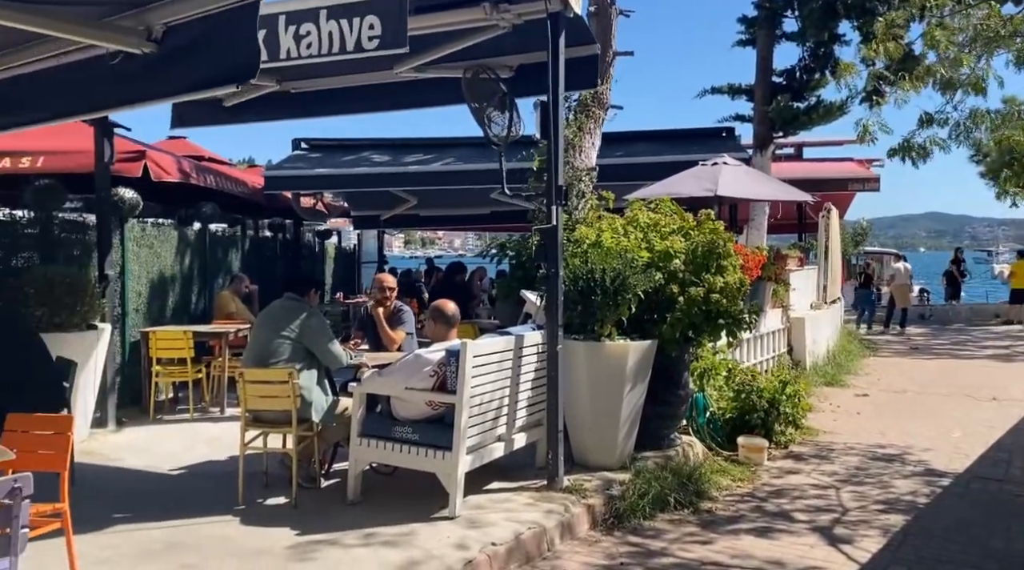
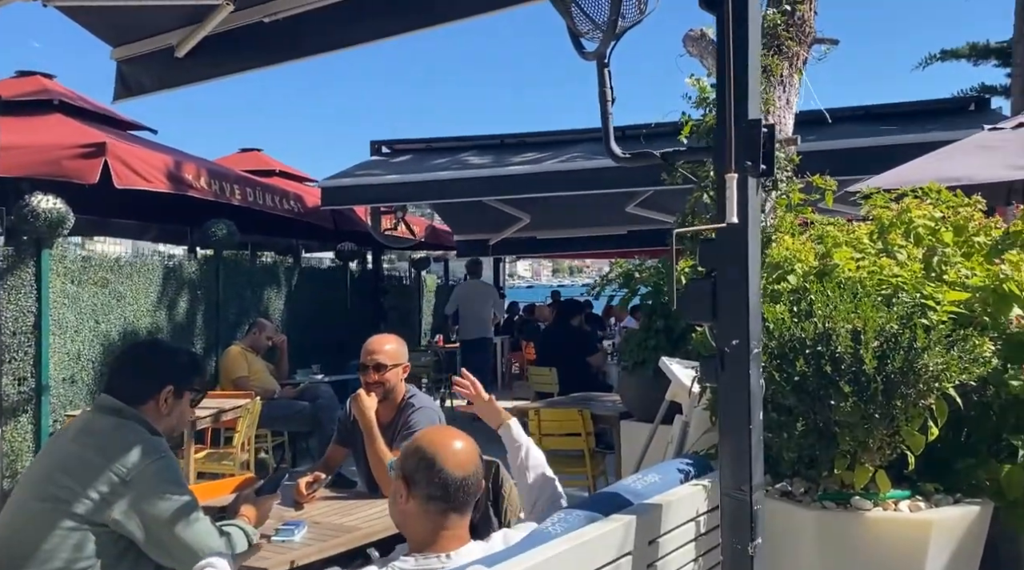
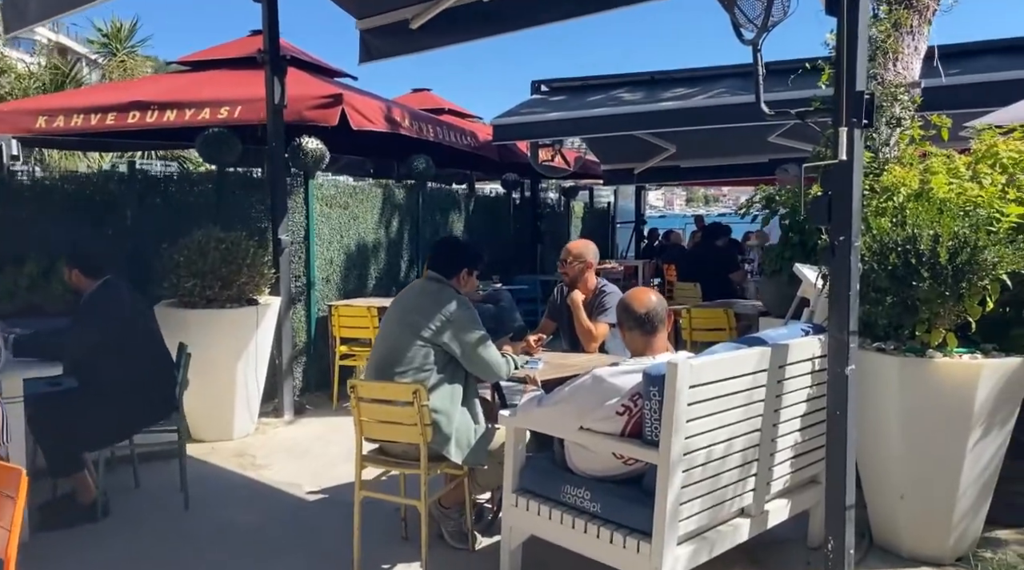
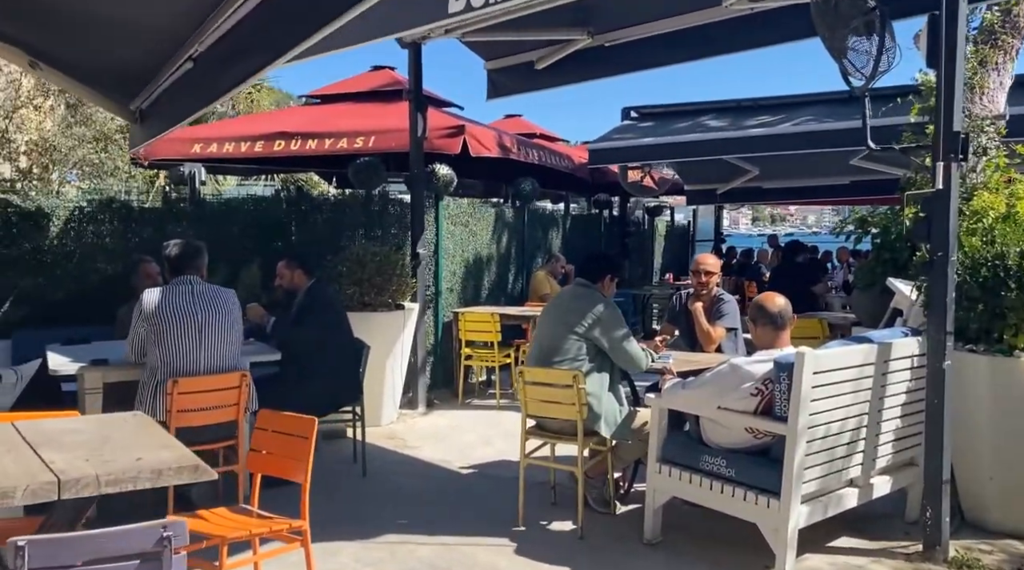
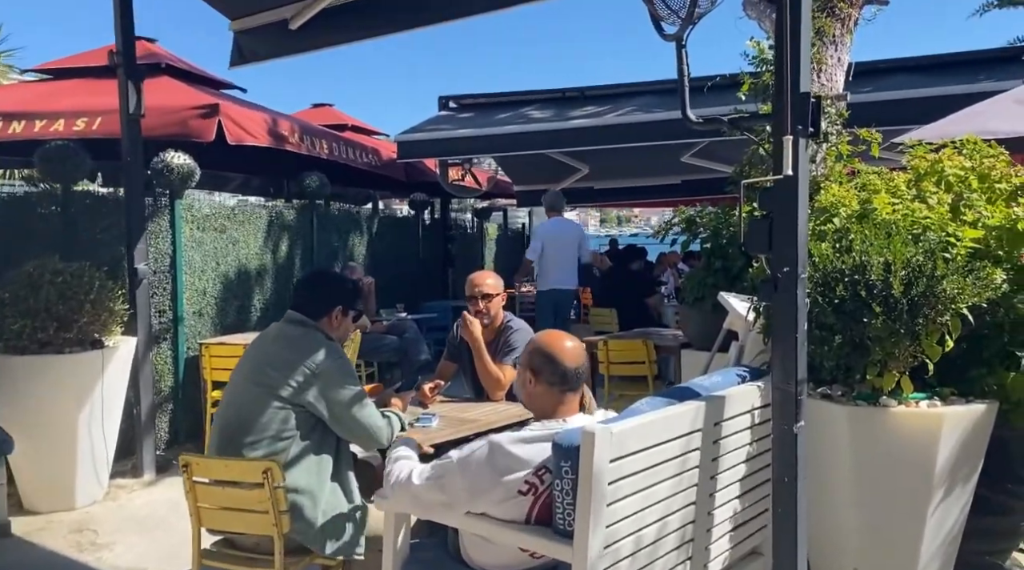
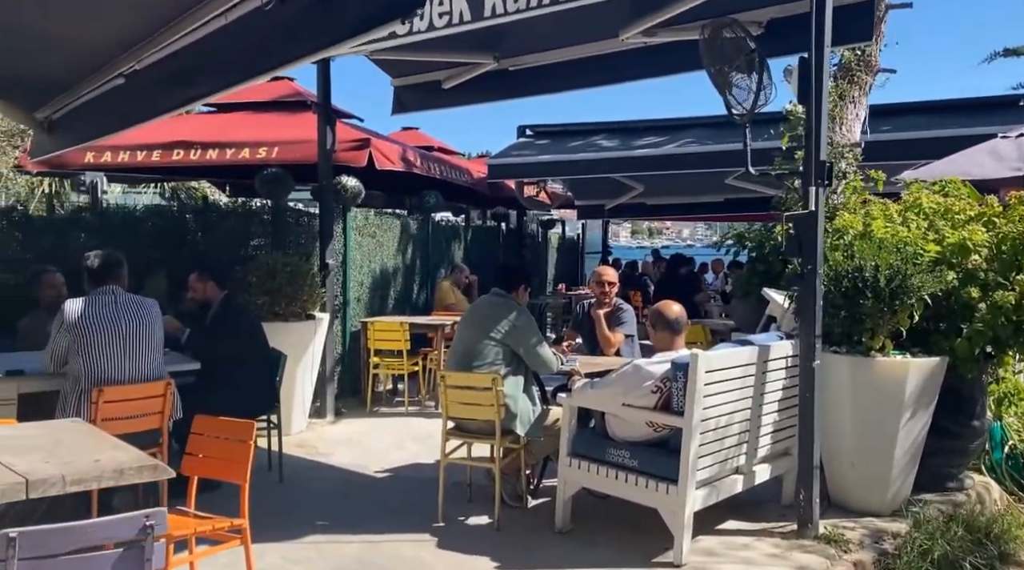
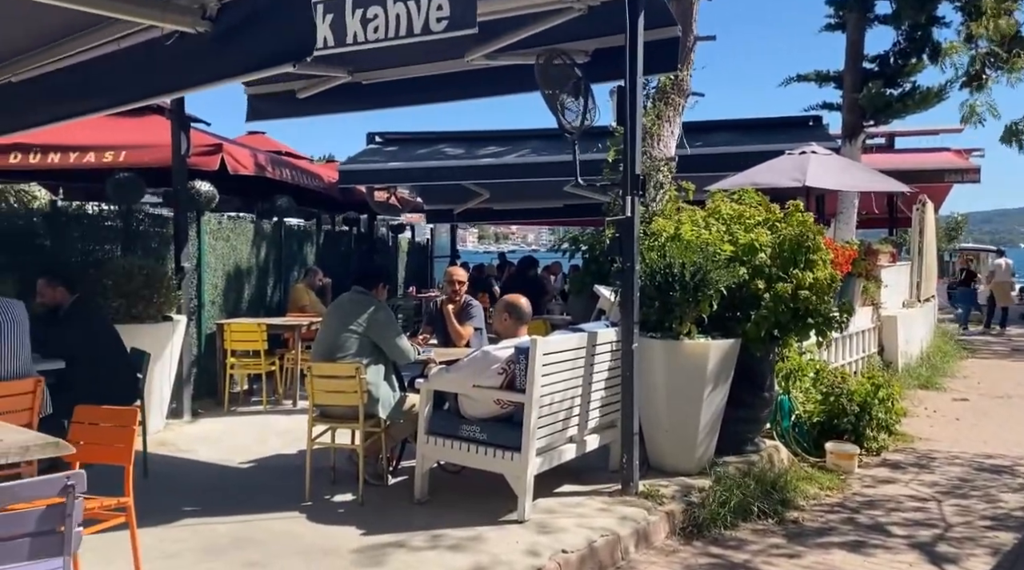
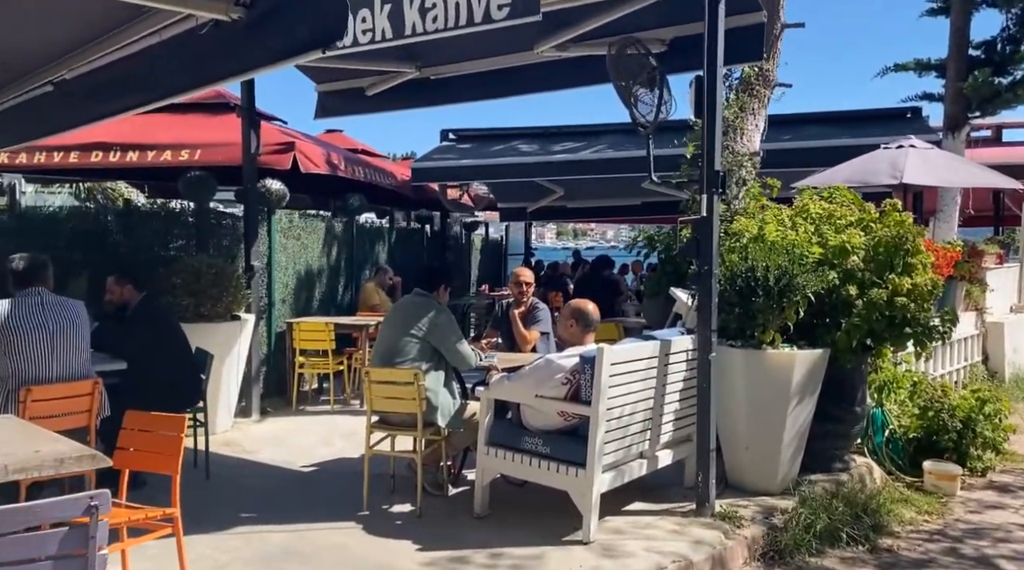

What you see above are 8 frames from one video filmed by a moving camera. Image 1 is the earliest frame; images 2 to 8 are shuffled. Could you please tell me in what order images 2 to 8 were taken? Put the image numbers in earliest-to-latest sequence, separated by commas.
7, 8, 6, 4, 3, 5, 2
